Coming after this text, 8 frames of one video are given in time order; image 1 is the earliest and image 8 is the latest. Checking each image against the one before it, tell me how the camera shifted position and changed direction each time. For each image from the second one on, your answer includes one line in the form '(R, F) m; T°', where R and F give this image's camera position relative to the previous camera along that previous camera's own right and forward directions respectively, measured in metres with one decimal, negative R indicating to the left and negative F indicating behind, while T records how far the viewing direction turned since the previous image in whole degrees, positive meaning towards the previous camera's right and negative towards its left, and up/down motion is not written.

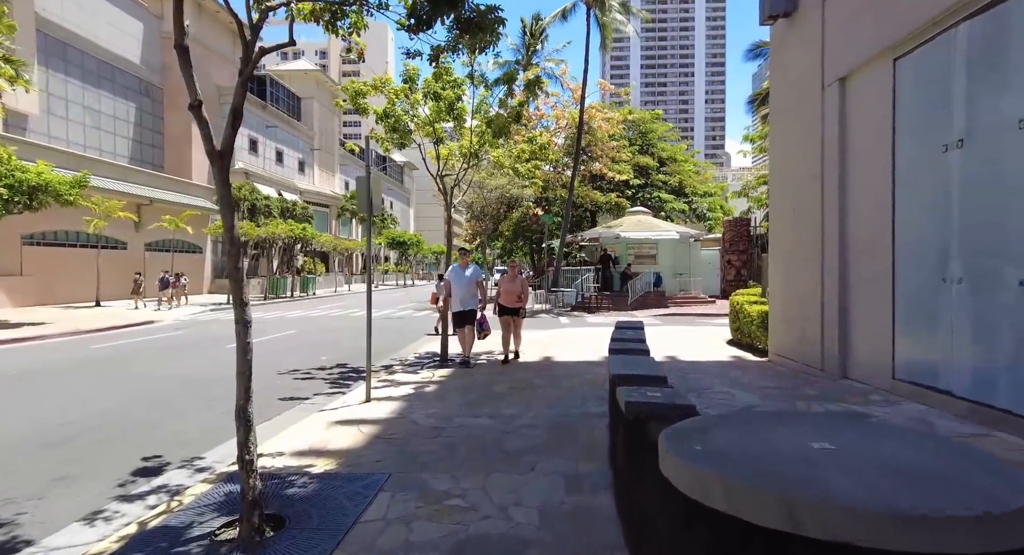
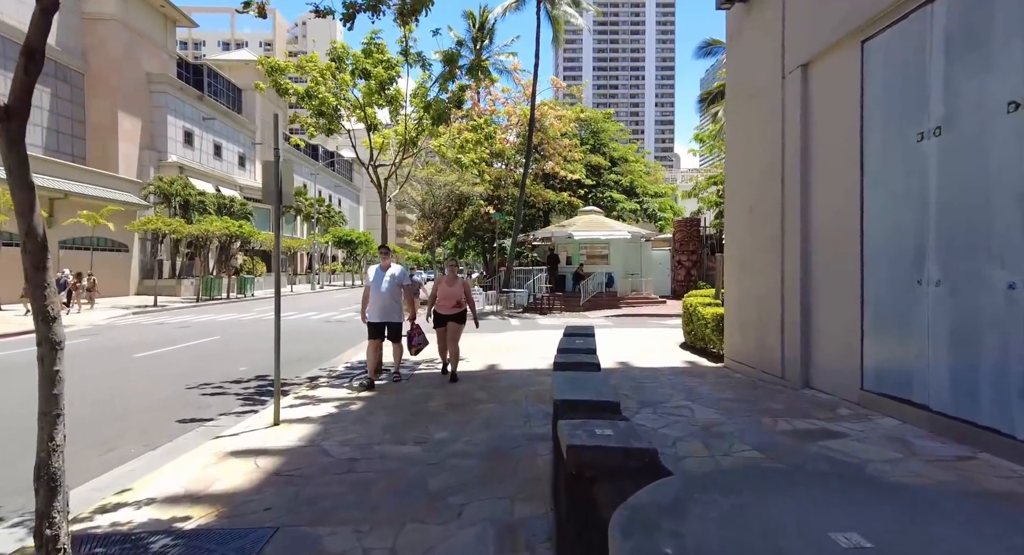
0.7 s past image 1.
(+0.2, +0.8) m; +5°
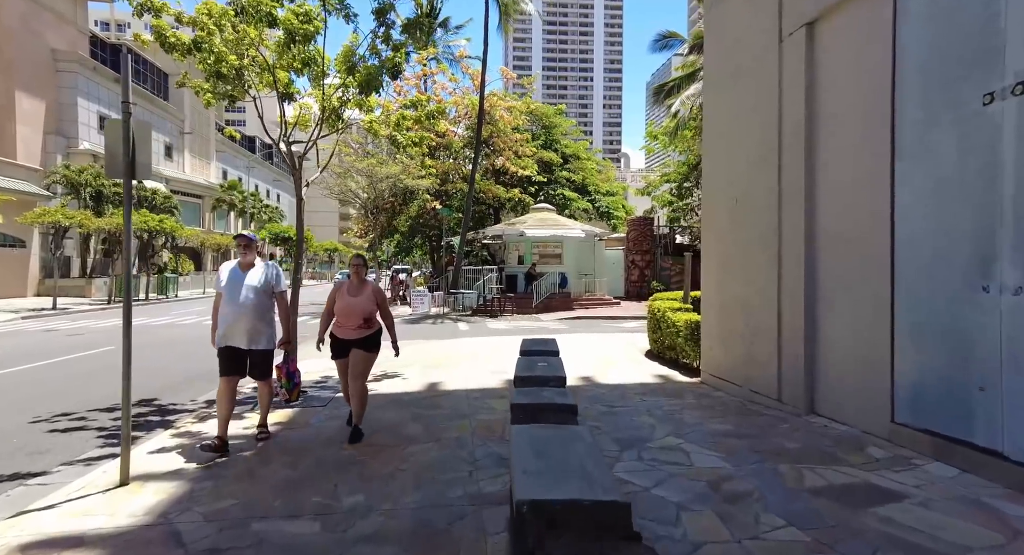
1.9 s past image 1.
(+0.1, +1.4) m; +5°
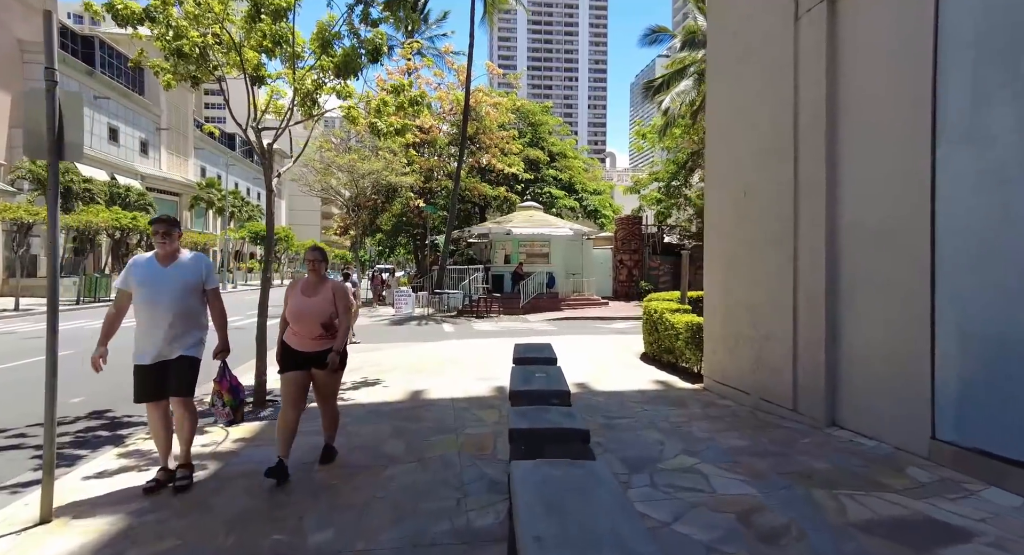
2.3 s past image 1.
(-0.1, +0.6) m; +2°
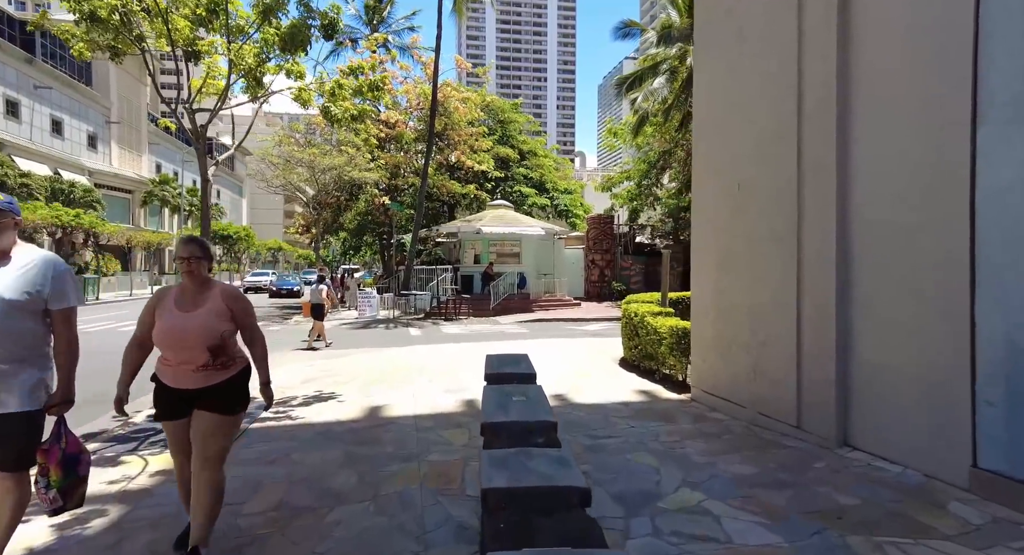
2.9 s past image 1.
(0.0, +0.7) m; +3°
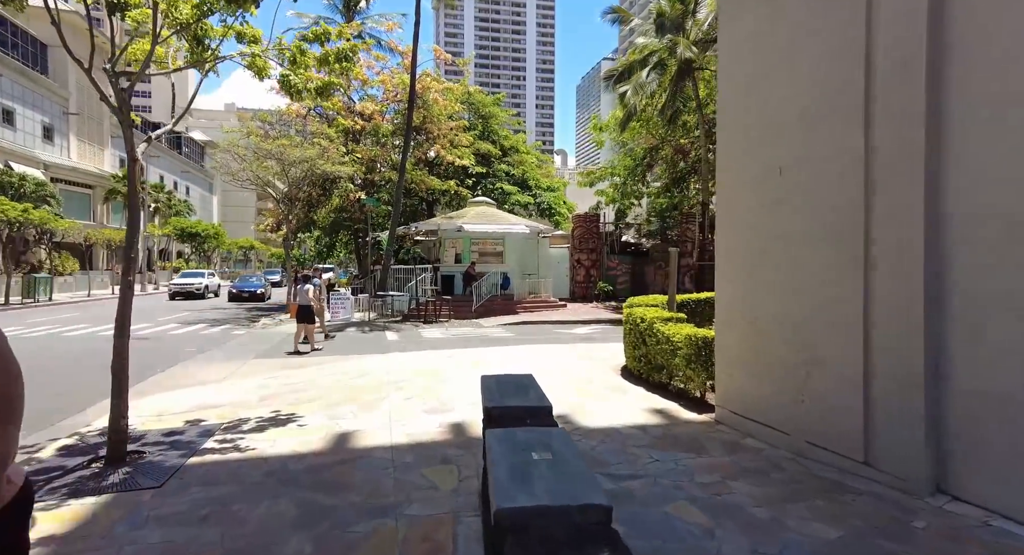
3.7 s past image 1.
(-0.2, +1.1) m; +2°
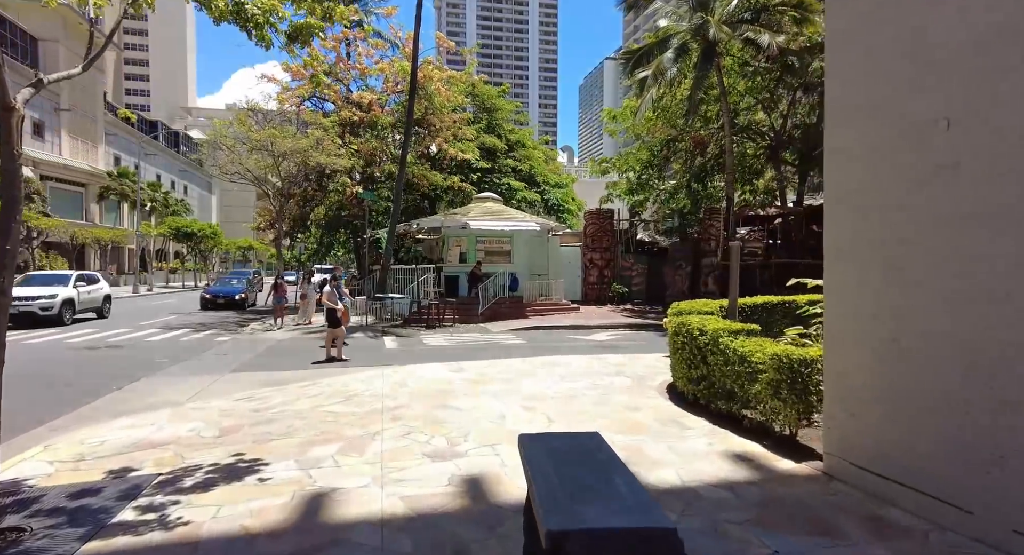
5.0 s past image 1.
(-0.3, +1.6) m; 0°
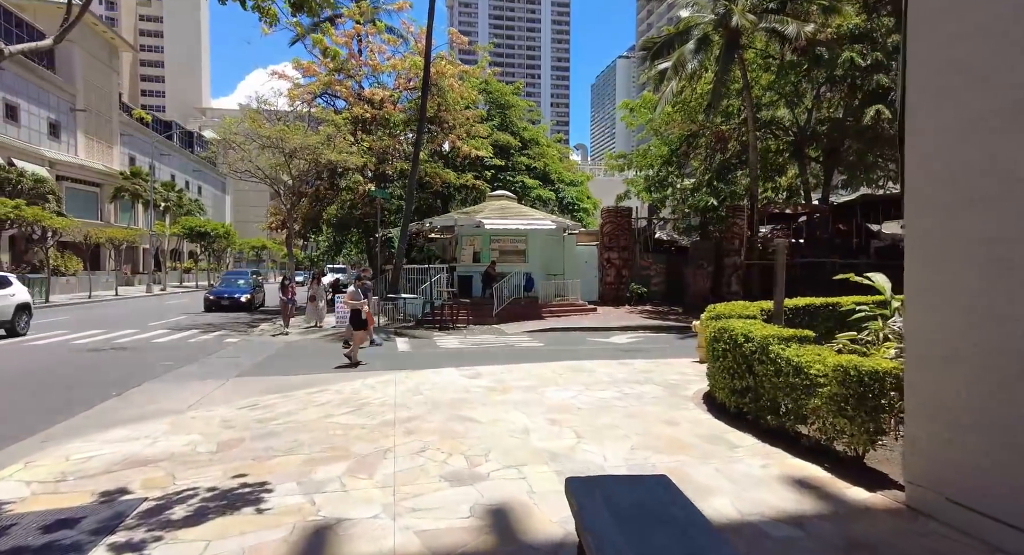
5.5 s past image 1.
(-0.1, +0.6) m; -1°
